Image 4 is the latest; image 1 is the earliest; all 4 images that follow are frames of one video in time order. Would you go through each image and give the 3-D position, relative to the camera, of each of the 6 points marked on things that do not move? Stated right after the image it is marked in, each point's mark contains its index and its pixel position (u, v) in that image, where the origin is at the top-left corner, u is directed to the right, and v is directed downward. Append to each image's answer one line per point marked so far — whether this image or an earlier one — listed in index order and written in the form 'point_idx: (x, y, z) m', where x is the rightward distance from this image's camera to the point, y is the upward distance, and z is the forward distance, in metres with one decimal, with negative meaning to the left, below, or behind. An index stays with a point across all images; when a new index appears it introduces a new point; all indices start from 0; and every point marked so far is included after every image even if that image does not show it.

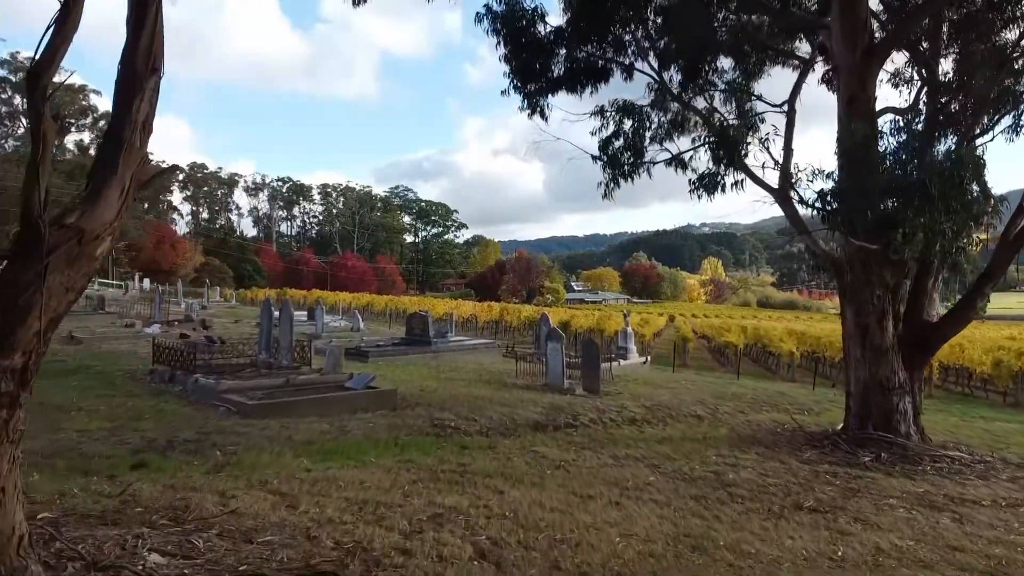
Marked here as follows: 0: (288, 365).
0: (-2.9, -1.0, +10.8) m
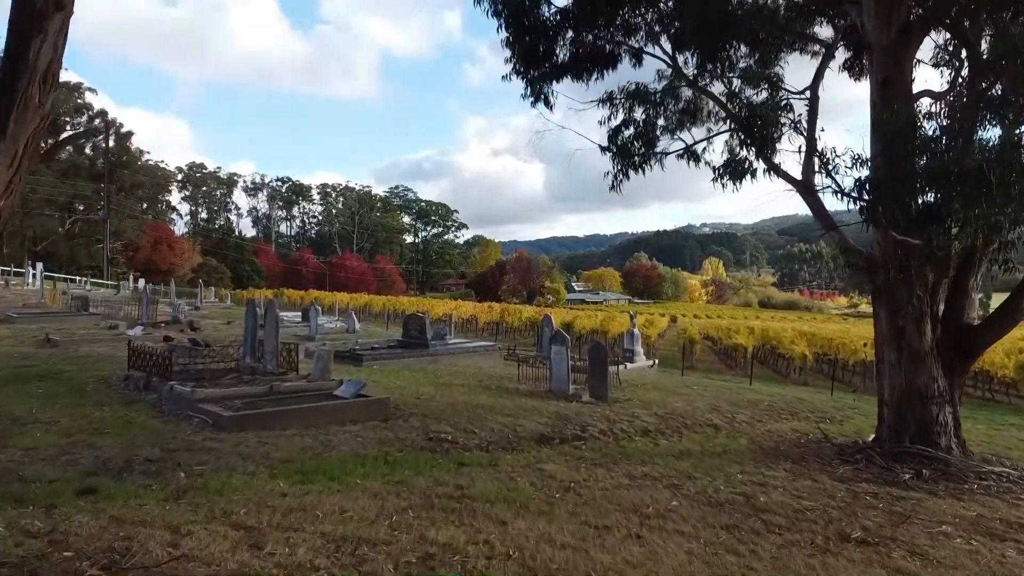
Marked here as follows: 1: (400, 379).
0: (-2.9, -1.0, +10.0) m
1: (-1.6, -1.3, +11.9) m
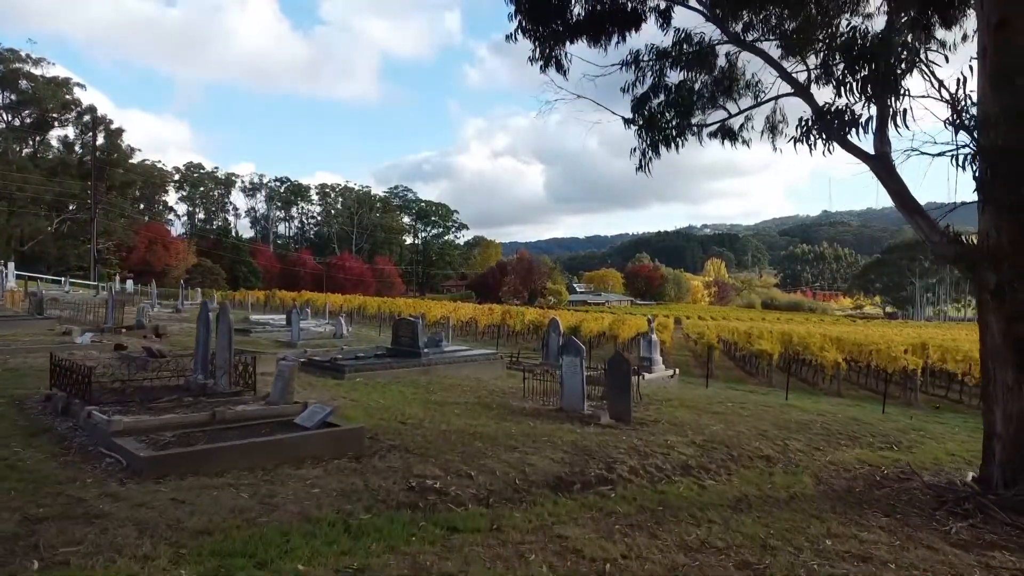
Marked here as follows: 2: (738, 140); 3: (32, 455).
0: (-2.9, -1.0, +8.2) m
1: (-1.5, -1.3, +10.1) m
2: (+2.9, +1.9, +10.7) m
3: (-3.6, -1.2, +6.1) m
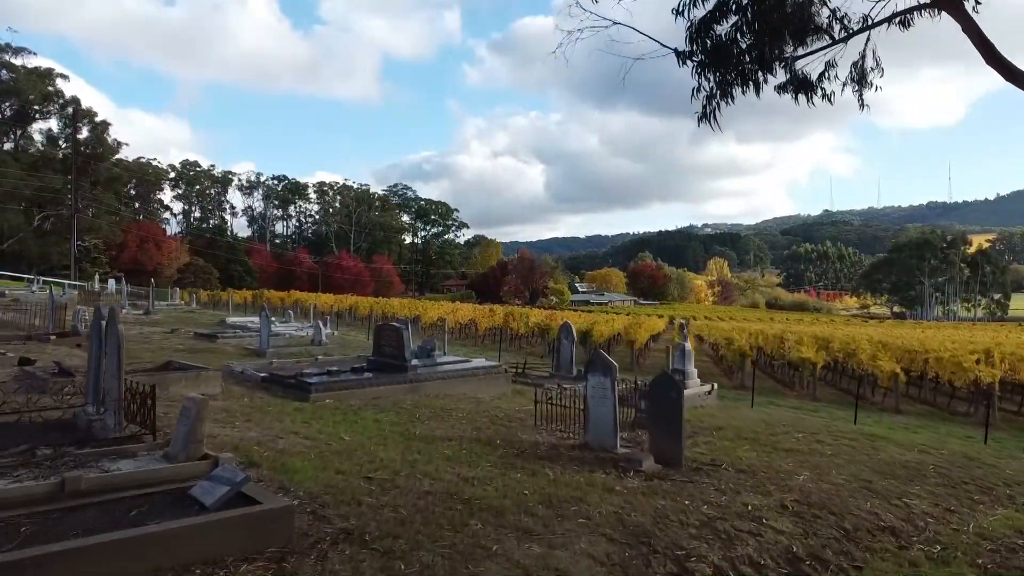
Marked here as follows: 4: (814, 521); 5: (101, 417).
0: (-2.8, -1.0, +5.7) m
1: (-1.5, -1.3, +7.6) m
2: (+3.0, +1.9, +8.1) m
3: (-3.5, -1.2, +3.6) m
4: (+2.1, -1.6, +5.6) m
5: (-3.1, -0.9, +6.2) m
